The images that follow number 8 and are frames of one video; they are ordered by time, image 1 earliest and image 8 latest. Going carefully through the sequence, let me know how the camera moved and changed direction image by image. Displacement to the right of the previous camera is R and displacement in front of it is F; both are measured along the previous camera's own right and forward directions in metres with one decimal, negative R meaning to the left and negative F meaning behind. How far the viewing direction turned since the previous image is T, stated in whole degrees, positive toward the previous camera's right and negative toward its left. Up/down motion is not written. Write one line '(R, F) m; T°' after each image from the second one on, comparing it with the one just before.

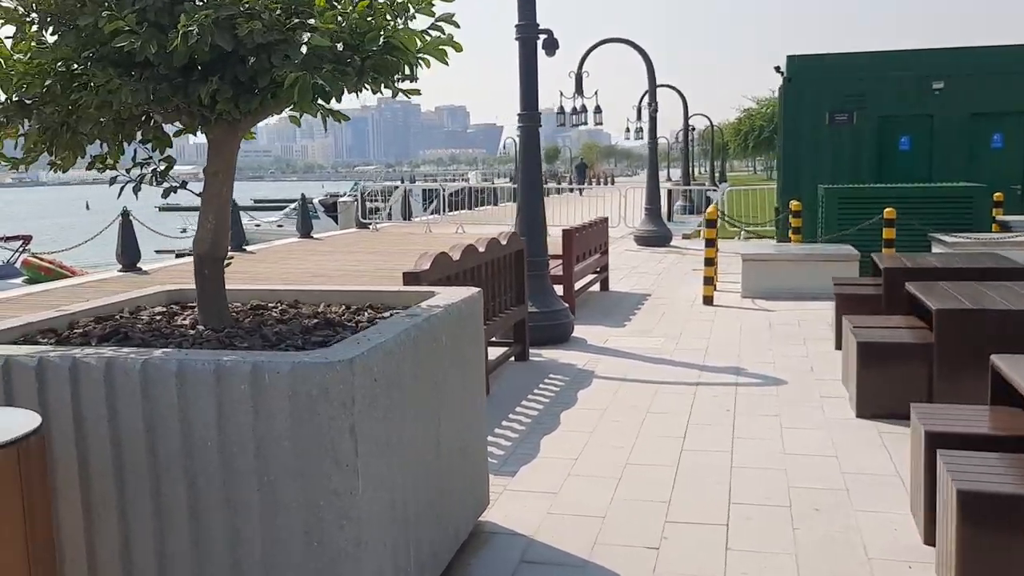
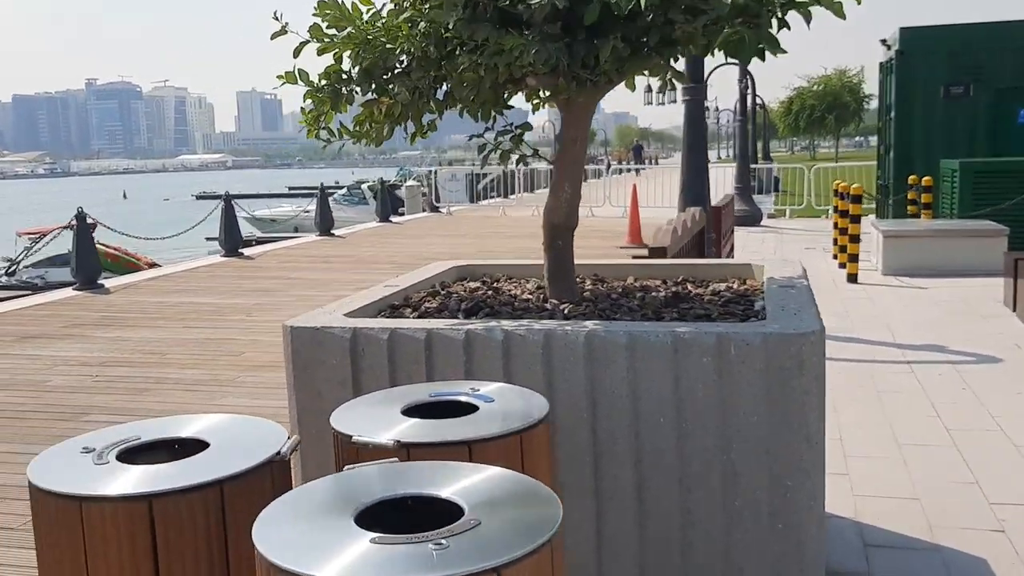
(-1.2, +0.1) m; -1°
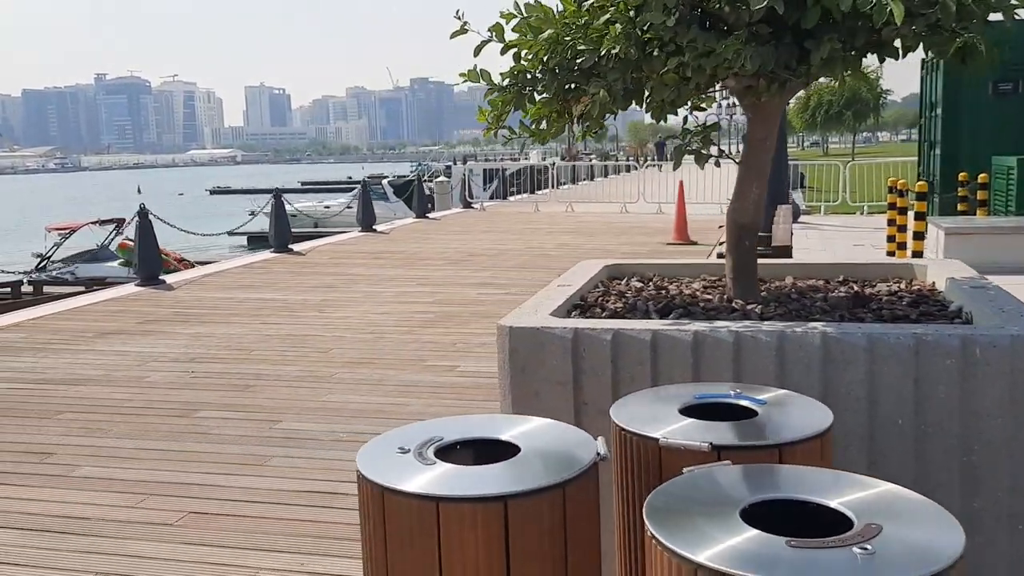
(-0.6, 0.0) m; 0°
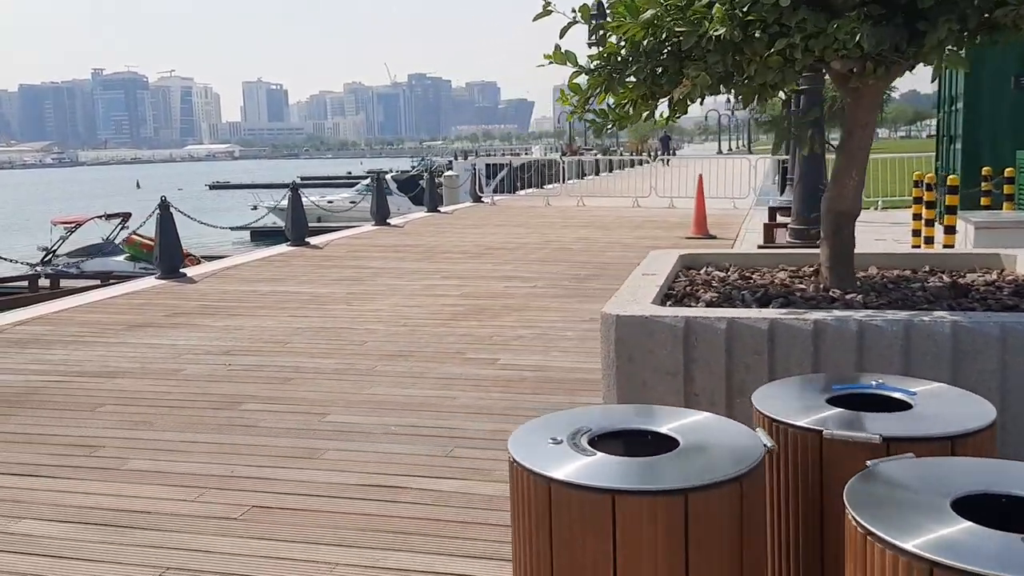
(-0.3, +0.1) m; 0°
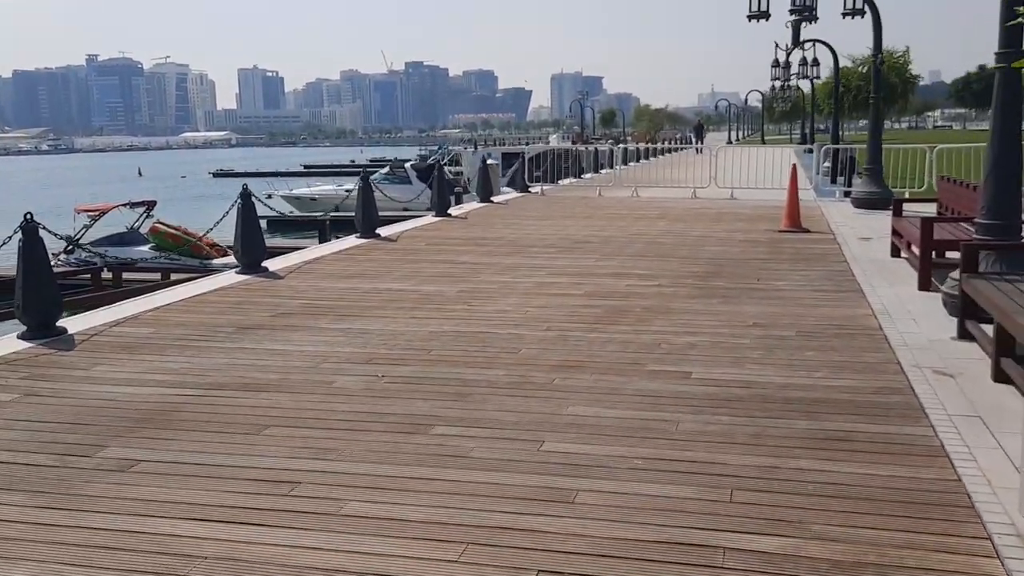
(-1.3, +0.8) m; 0°
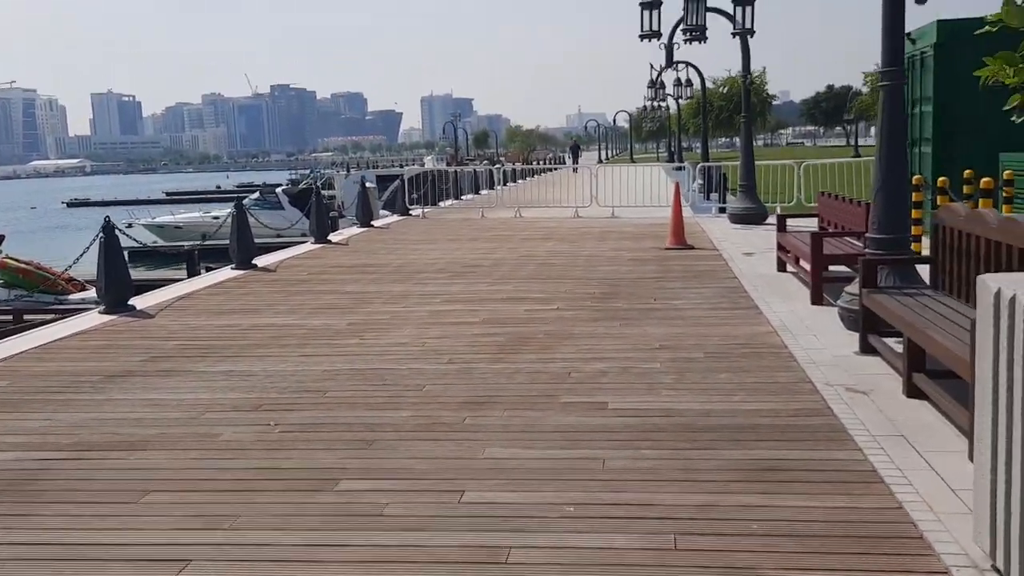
(-0.2, +0.4) m; +8°
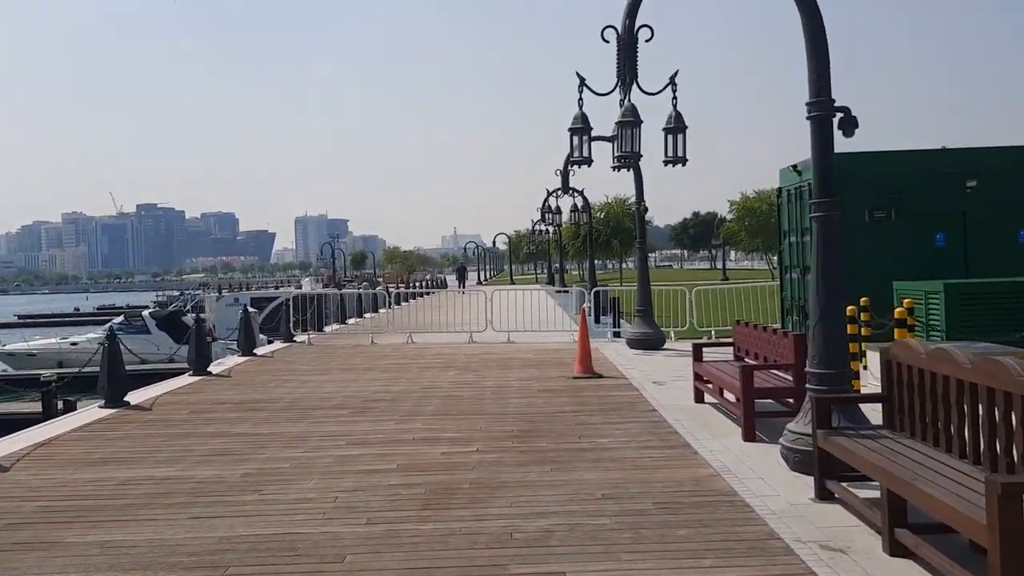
(-0.4, +0.6) m; +8°
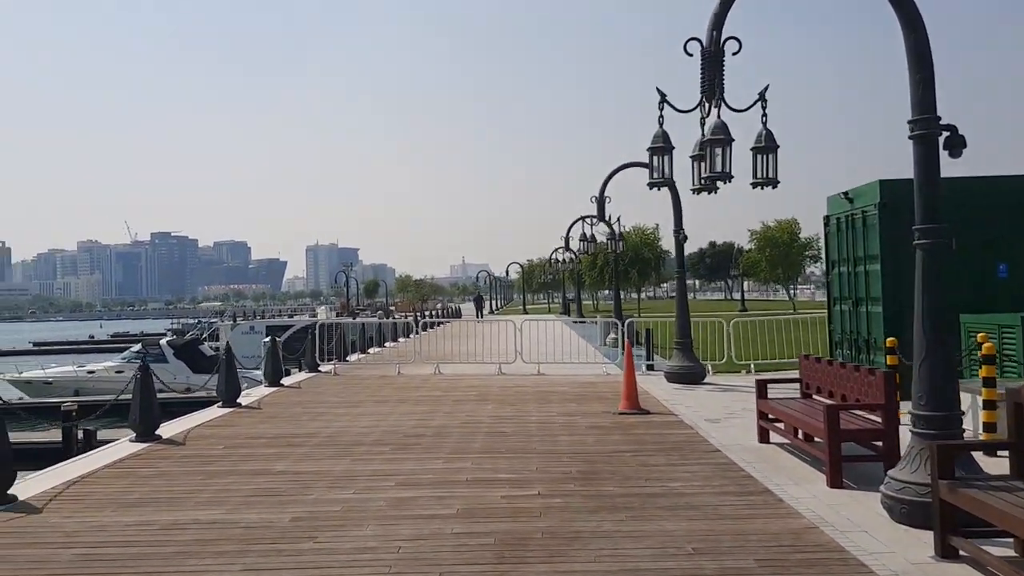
(-0.5, +0.6) m; -1°
